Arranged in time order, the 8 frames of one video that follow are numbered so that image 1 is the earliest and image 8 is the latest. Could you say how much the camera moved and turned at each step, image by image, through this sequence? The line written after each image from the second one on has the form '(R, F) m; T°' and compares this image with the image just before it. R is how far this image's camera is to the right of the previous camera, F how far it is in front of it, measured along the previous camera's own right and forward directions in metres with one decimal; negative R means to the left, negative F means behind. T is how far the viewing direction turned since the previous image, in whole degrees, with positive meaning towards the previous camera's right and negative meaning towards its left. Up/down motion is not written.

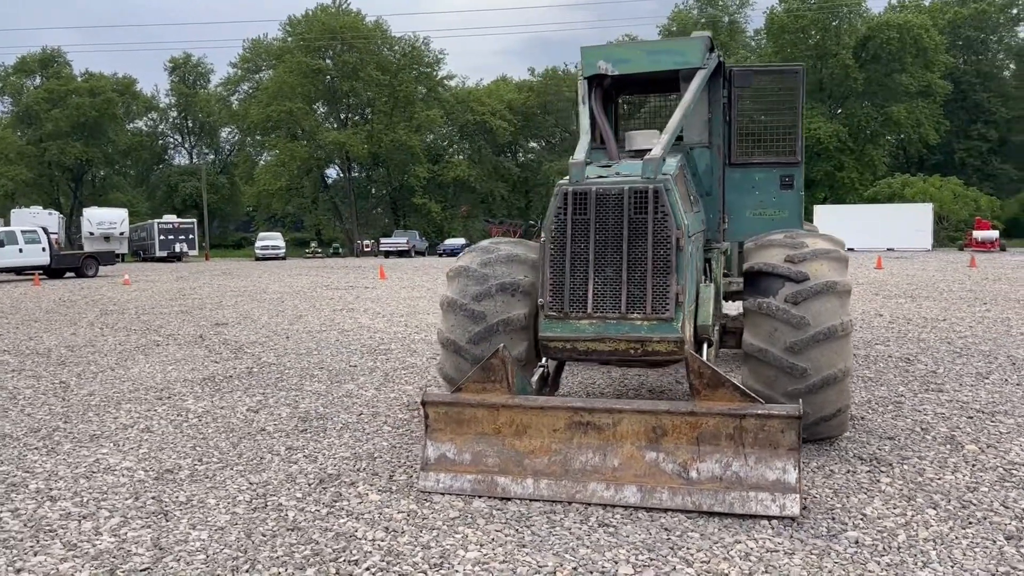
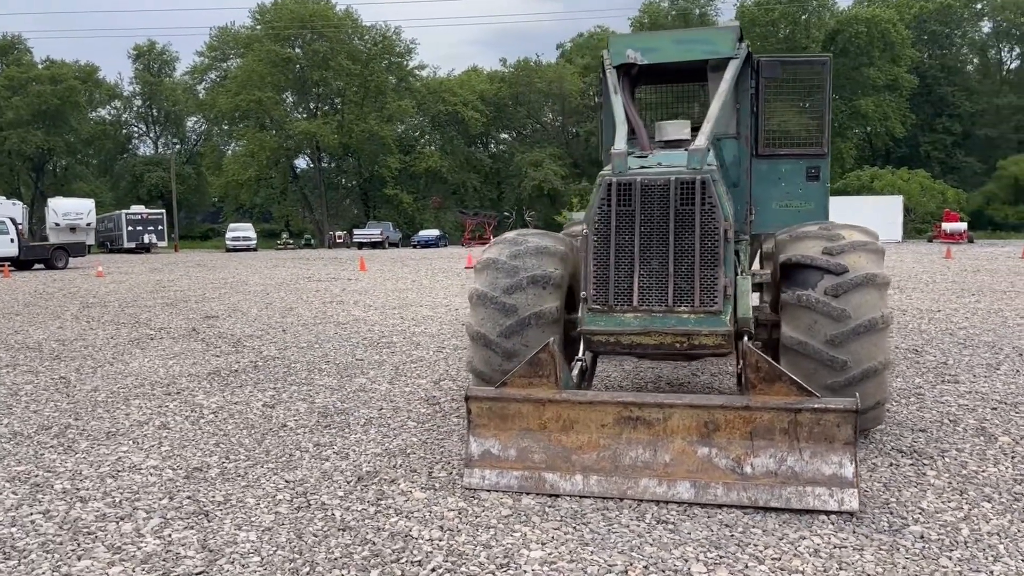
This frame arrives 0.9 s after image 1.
(-0.4, +0.1) m; +2°
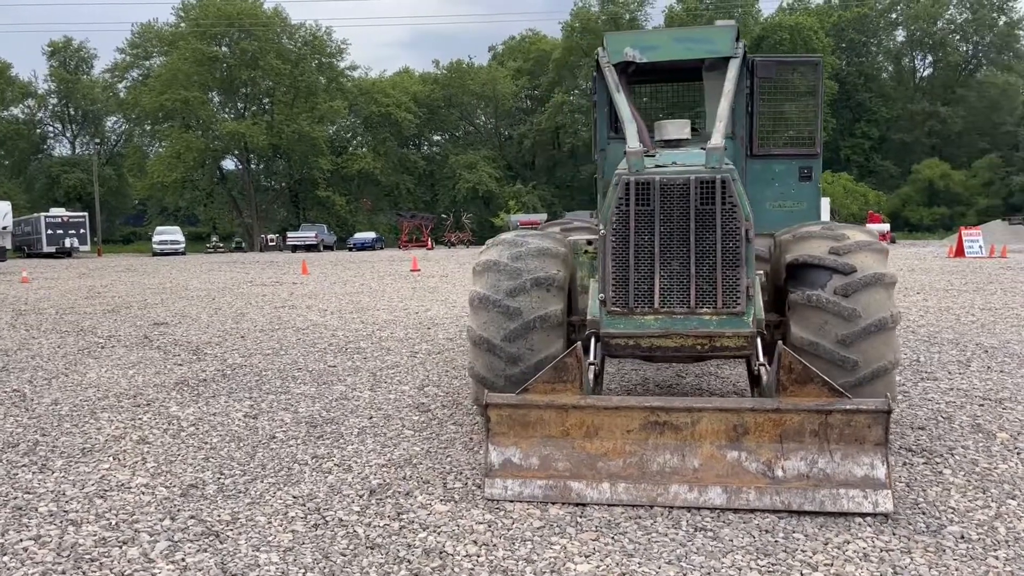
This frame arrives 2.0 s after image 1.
(-0.4, +0.2) m; +5°
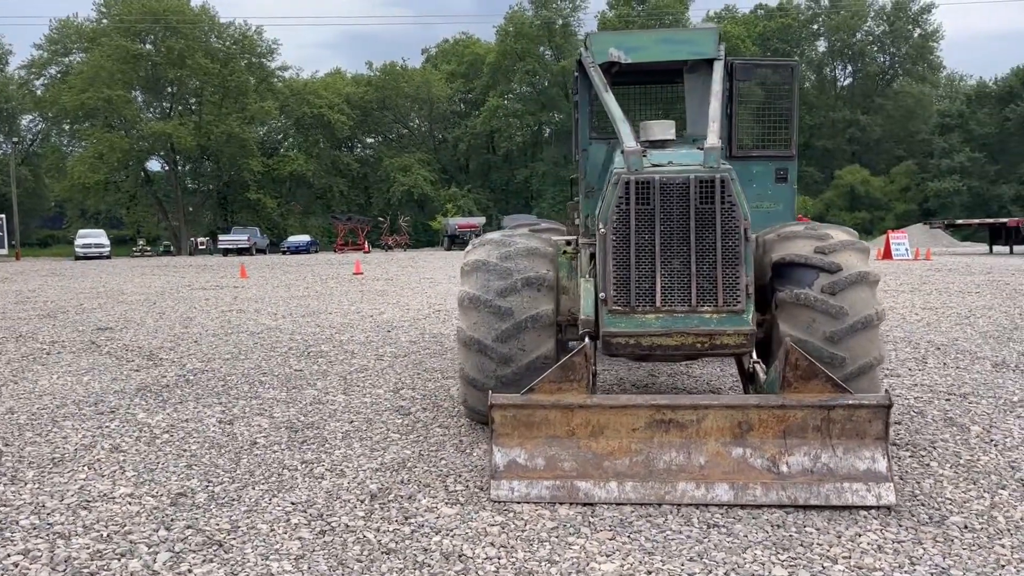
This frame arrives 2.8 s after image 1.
(-0.3, +0.1) m; +4°
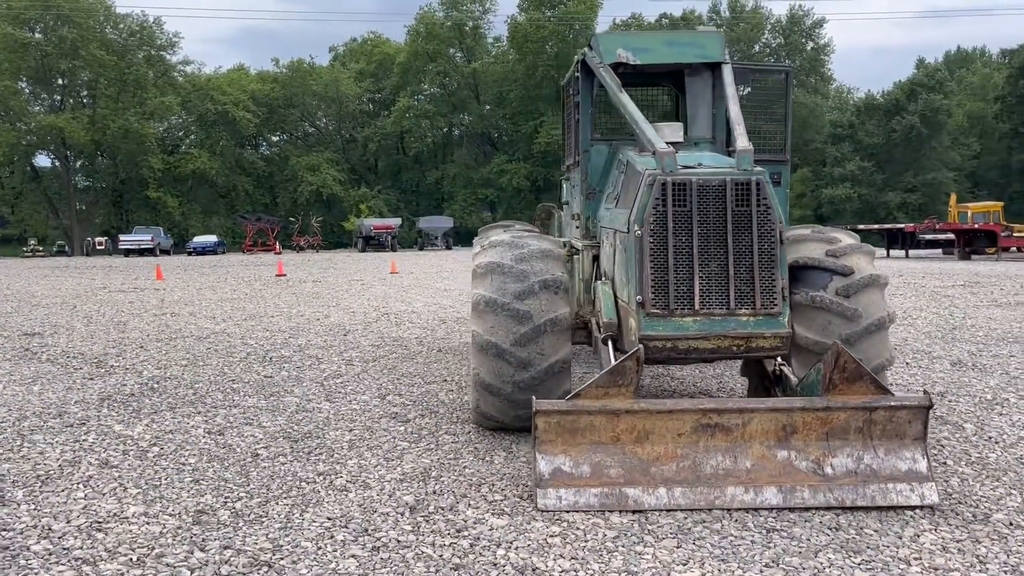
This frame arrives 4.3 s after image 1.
(-0.6, +0.2) m; +6°
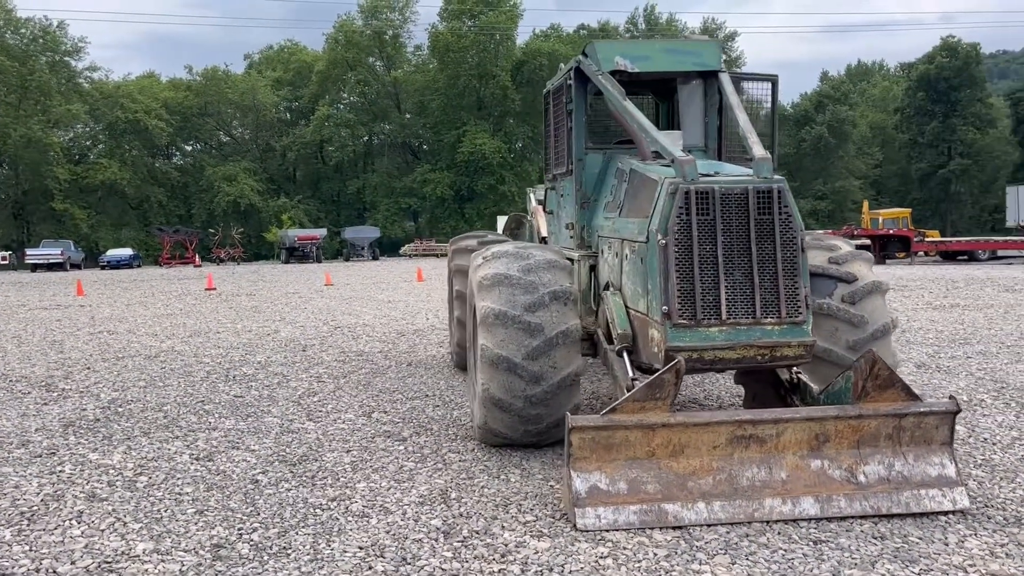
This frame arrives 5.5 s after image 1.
(-0.5, +0.2) m; +5°
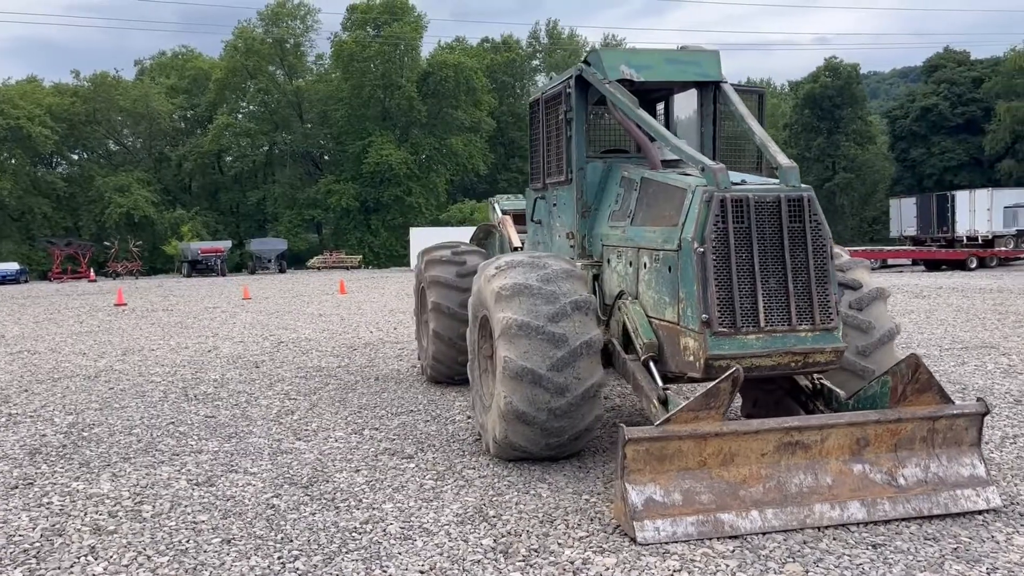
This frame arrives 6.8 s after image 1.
(-0.6, +0.1) m; +6°
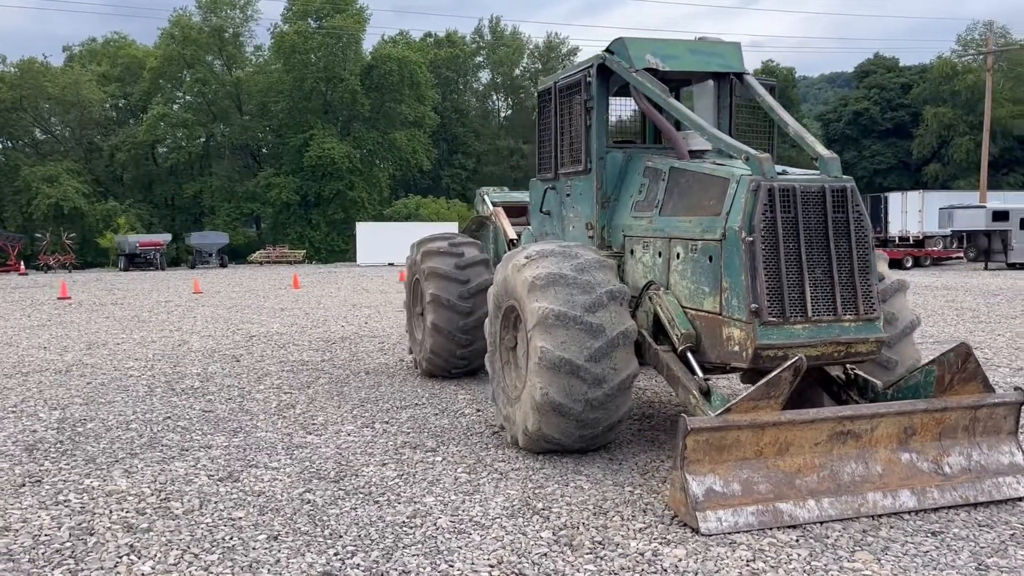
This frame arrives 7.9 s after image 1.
(-0.5, +0.1) m; +4°
